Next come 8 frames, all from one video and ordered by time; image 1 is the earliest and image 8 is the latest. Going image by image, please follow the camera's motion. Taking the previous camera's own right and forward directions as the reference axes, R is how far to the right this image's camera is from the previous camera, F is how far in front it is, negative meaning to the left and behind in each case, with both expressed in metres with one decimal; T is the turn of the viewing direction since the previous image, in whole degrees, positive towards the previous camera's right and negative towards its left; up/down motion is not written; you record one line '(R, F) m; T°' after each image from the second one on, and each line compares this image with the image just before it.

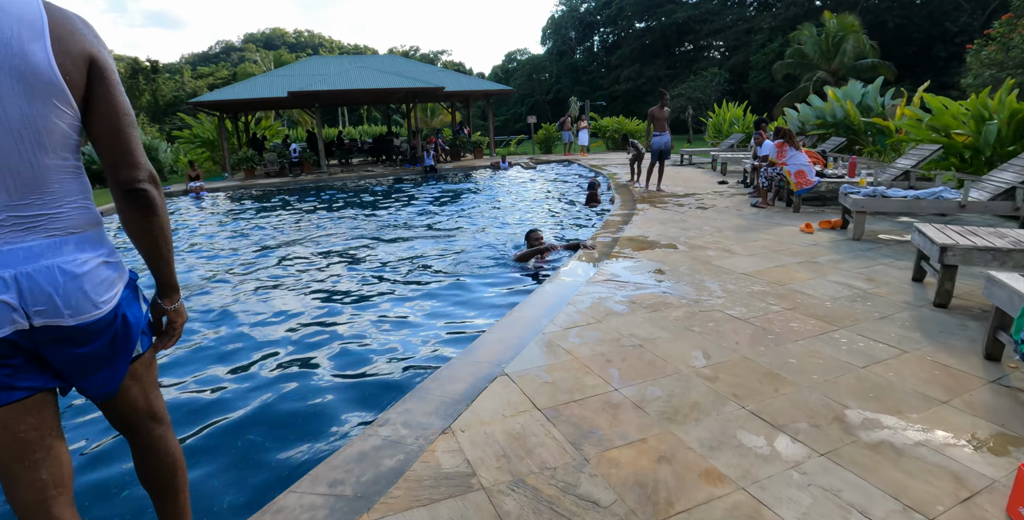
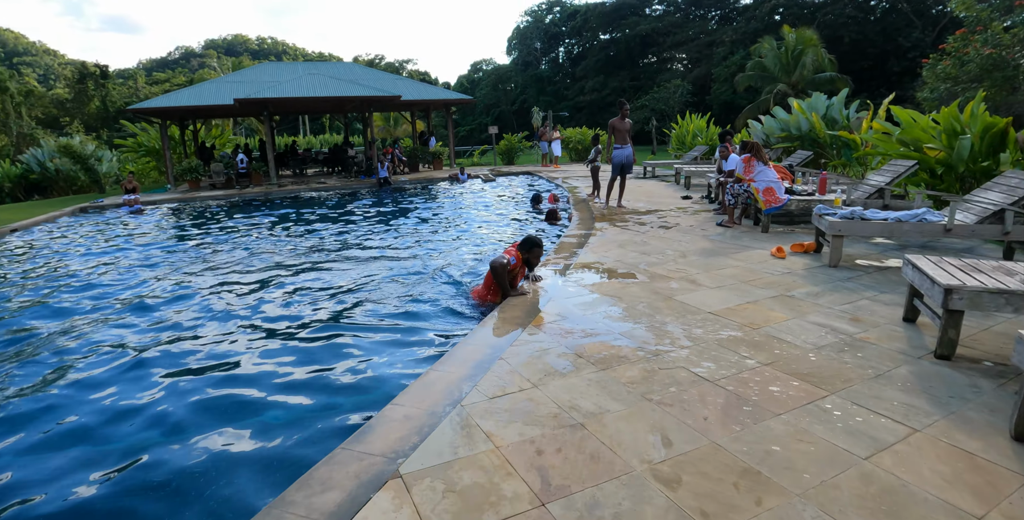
(+0.3, +0.8) m; +3°
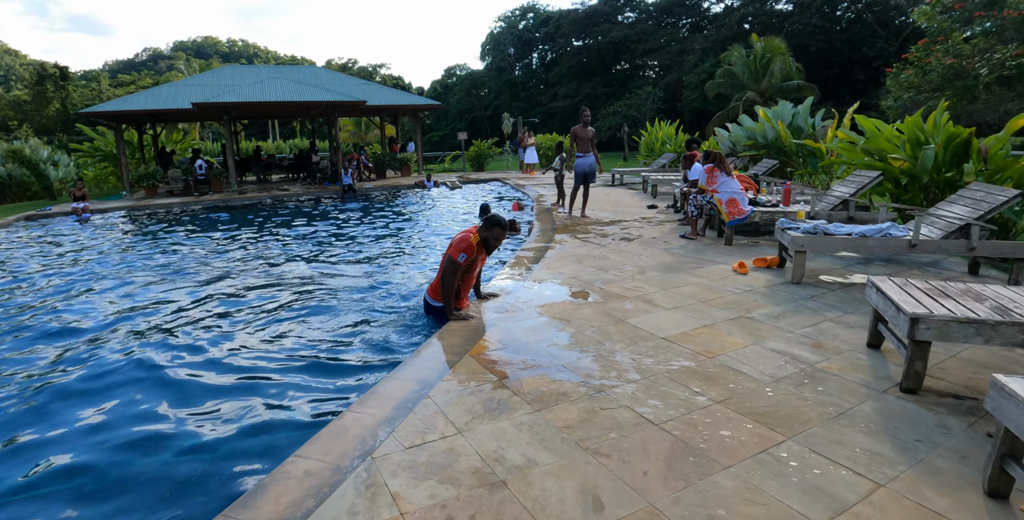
(+0.3, +0.3) m; +2°
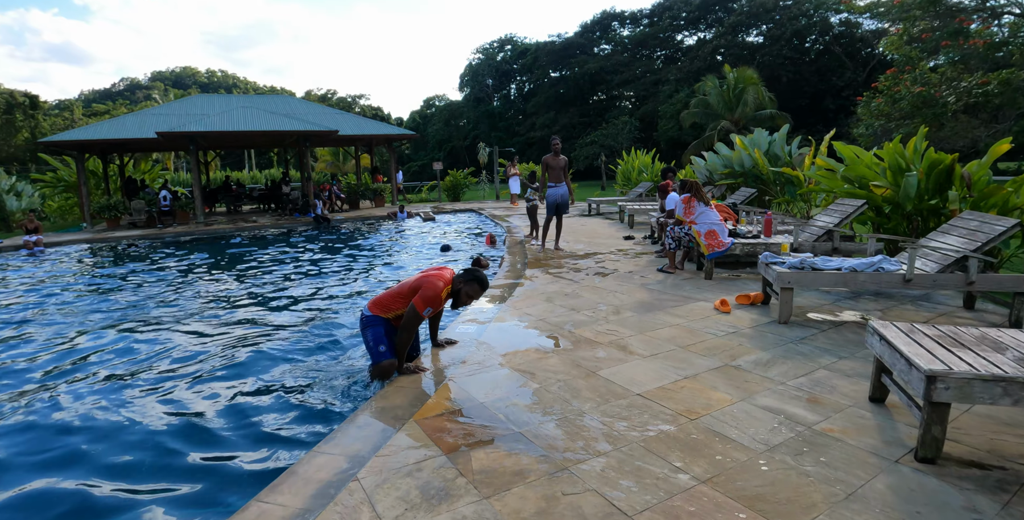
(+0.2, +0.5) m; +2°
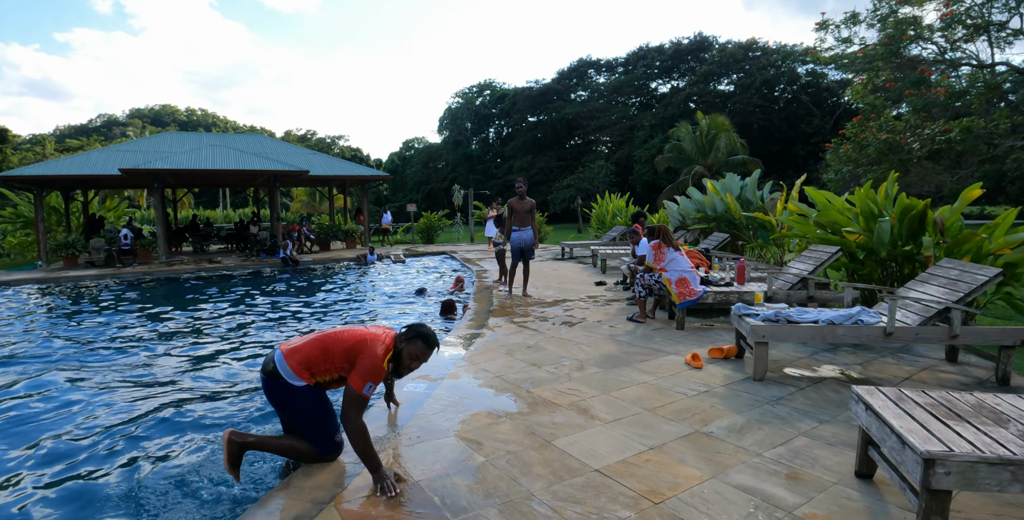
(+0.2, +0.4) m; +2°
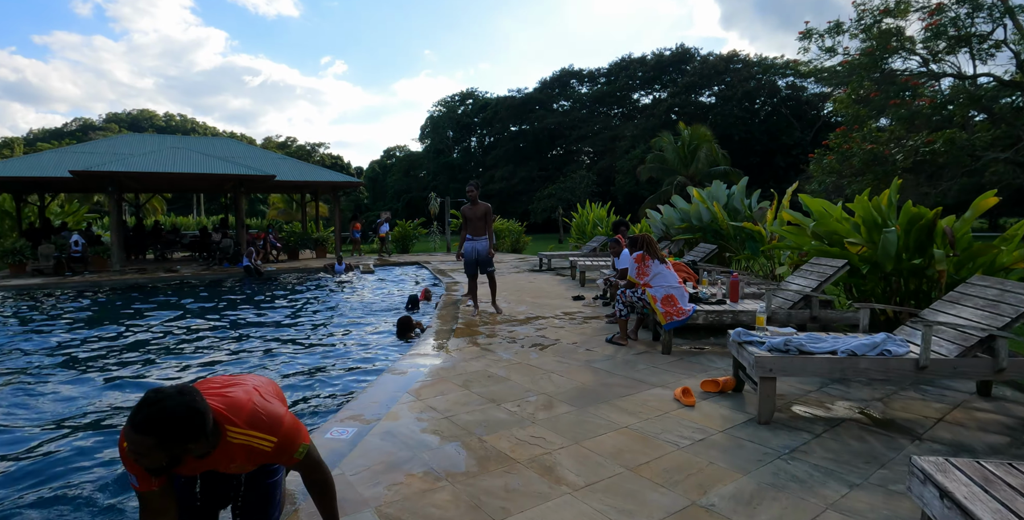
(+0.2, +0.8) m; +2°
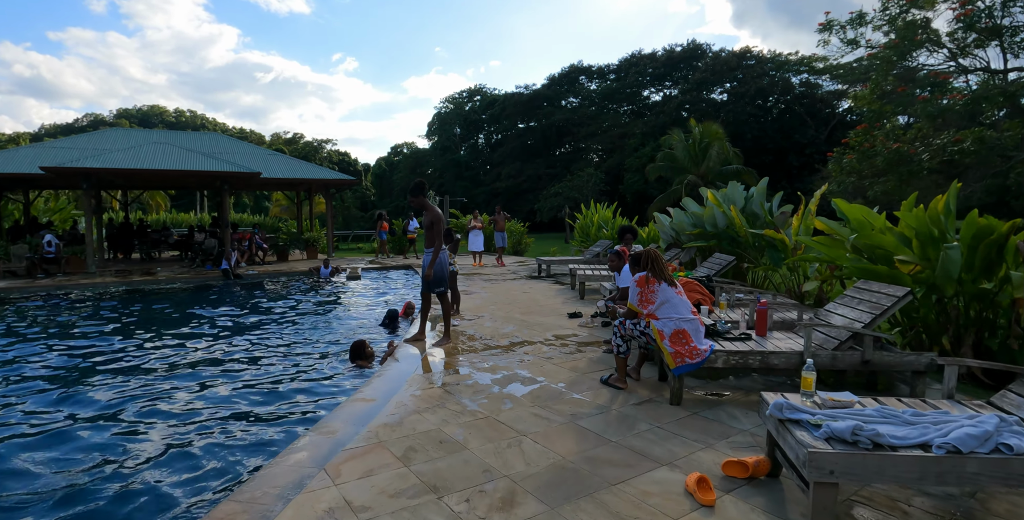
(+0.3, +1.1) m; -1°
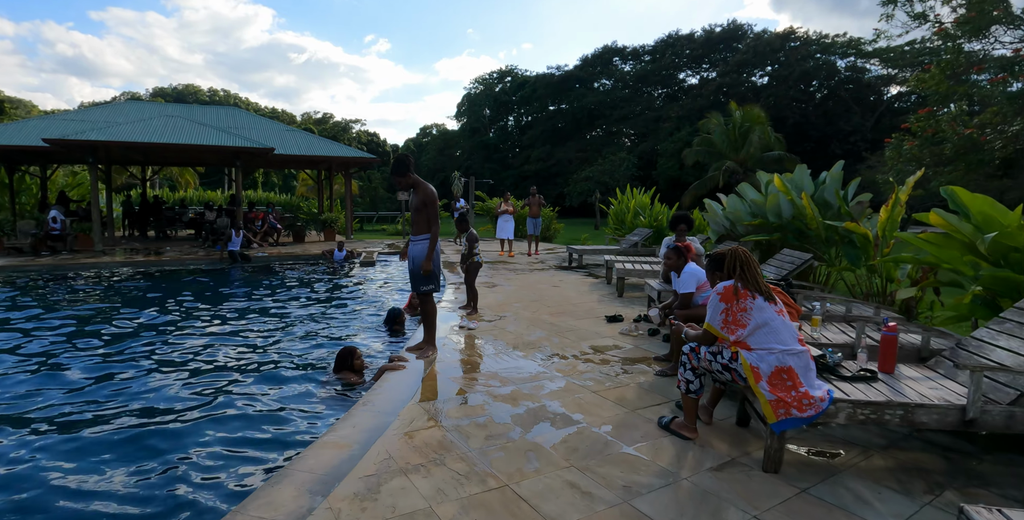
(0.0, +1.2) m; -3°
